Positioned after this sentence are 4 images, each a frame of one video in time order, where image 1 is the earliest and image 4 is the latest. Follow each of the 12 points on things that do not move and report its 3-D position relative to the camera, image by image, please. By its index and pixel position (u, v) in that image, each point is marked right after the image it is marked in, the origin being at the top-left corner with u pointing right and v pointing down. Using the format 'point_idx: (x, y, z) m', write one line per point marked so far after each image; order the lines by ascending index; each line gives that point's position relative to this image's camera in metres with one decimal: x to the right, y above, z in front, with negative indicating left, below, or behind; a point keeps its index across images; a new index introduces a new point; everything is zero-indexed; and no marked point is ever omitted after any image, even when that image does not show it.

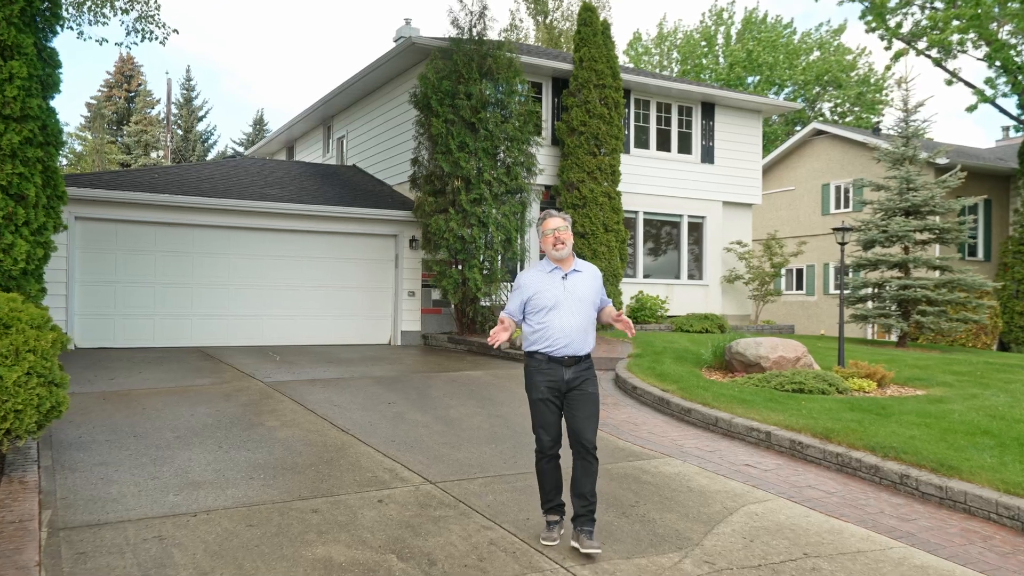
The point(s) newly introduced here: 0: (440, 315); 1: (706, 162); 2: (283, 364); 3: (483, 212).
0: (-1.3, -0.5, +15.0) m
1: (+4.2, +2.8, +18.0) m
2: (-3.0, -1.0, +11.0) m
3: (-0.5, +1.3, +13.5) m
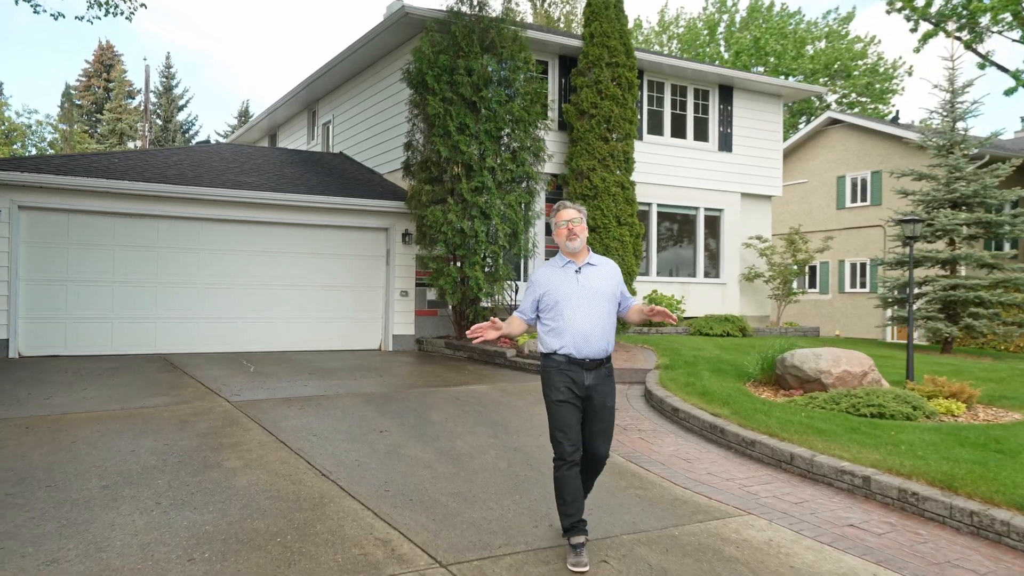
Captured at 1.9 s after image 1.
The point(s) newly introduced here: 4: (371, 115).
0: (-1.3, -0.5, +13.5) m
1: (+4.3, +2.8, +16.5) m
2: (-2.9, -1.0, +9.5) m
3: (-0.4, +1.3, +12.0) m
4: (-2.6, +3.2, +15.4) m
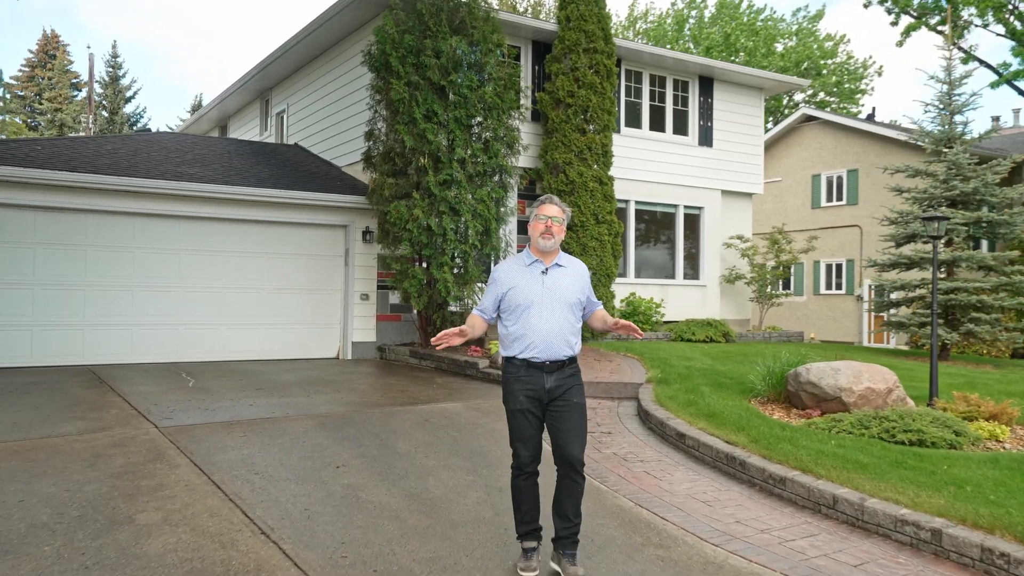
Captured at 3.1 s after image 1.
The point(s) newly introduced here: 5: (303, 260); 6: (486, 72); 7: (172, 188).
0: (-1.7, -0.5, +12.4) m
1: (+3.7, +2.7, +15.7) m
2: (-3.2, -1.1, +8.3) m
3: (-0.8, +1.2, +10.9) m
4: (-3.2, +3.2, +14.2) m
5: (-3.0, +0.4, +11.8) m
6: (-0.3, +3.0, +11.2) m
7: (-4.4, +1.3, +10.5) m
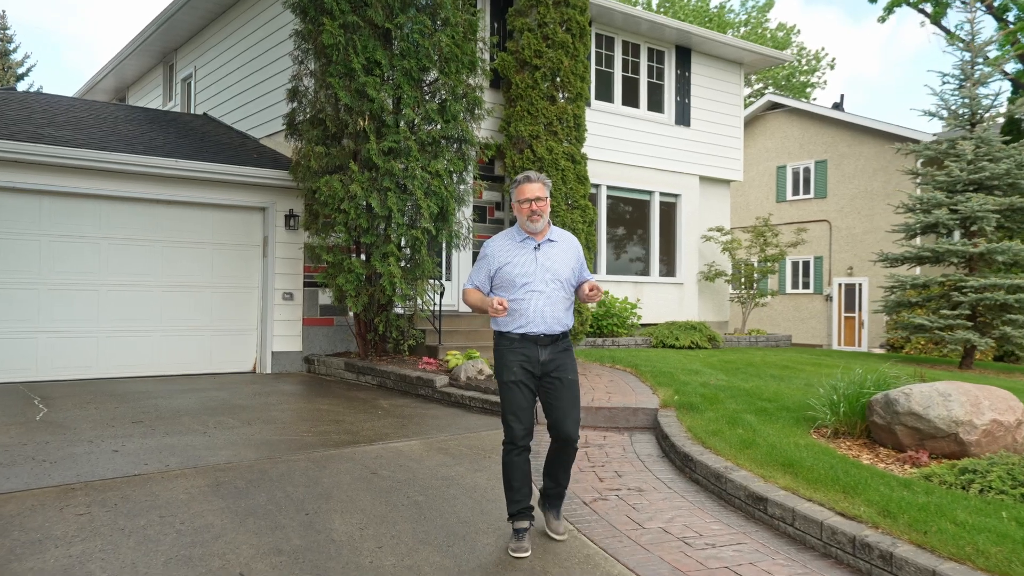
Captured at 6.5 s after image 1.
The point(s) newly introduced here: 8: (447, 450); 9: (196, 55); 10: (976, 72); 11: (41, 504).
0: (-2.2, -0.5, +10.1) m
1: (+2.8, +2.8, +13.8) m
2: (-3.4, -1.0, +5.9) m
3: (-1.2, +1.3, +8.7) m
4: (-3.8, +3.2, +11.8) m
5: (-3.5, +0.4, +9.4) m
6: (-0.8, +3.0, +9.1) m
7: (-4.7, +1.3, +8.0) m
8: (-0.5, -1.1, +5.6) m
9: (-5.2, +3.8, +13.5) m
10: (+6.1, +2.8, +10.8) m
11: (-2.3, -1.1, +4.1) m
